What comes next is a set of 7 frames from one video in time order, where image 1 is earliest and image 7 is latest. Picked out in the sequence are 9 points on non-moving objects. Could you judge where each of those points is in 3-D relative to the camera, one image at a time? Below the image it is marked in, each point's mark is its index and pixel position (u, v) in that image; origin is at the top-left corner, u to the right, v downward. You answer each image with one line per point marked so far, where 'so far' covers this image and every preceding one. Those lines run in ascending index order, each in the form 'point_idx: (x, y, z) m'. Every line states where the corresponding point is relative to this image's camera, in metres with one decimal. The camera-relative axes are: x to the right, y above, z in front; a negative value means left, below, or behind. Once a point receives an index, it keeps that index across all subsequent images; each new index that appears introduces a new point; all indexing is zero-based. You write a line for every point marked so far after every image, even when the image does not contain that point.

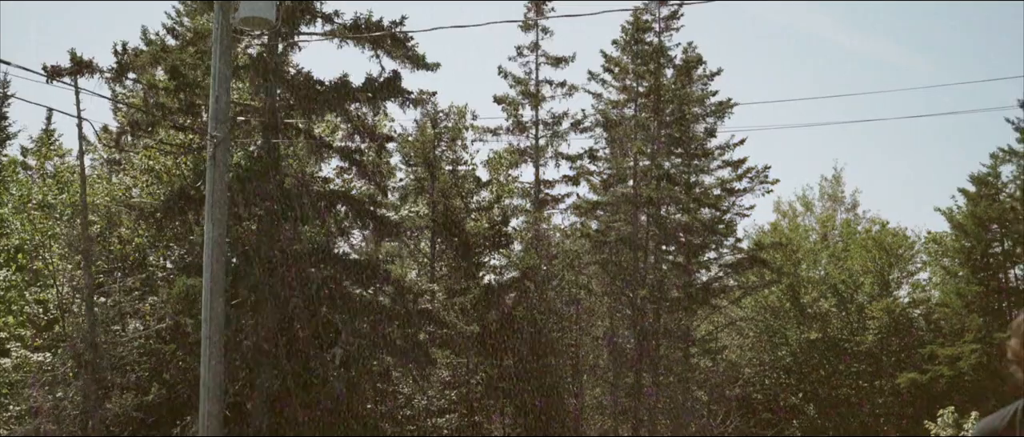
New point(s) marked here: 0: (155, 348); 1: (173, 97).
0: (-4.9, -1.8, +19.1) m
1: (-4.7, +1.7, +19.1) m
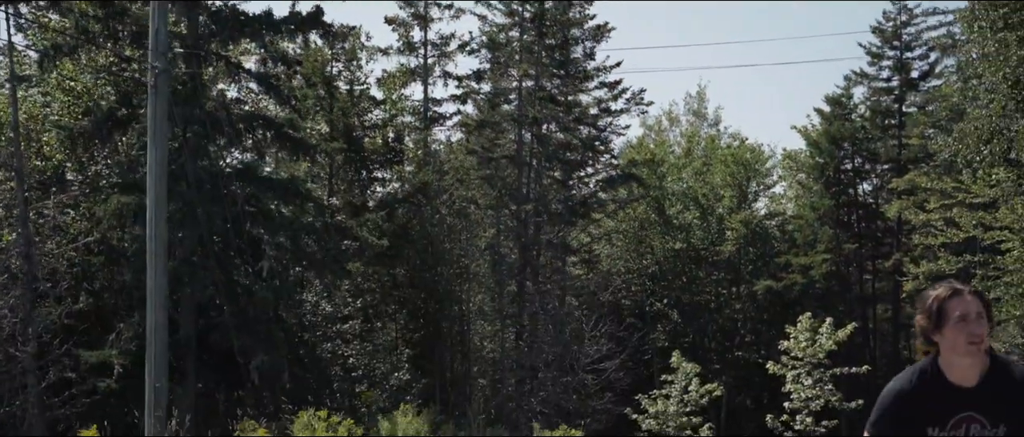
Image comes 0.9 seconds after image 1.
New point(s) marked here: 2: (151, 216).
0: (-6.3, -0.6, +20.3) m
1: (-6.0, +2.8, +20.1) m
2: (-4.2, 0.0, +16.2) m
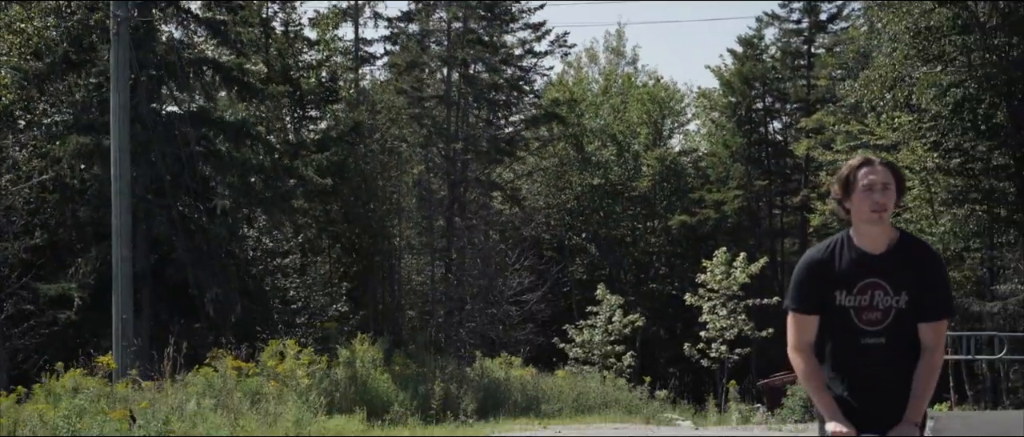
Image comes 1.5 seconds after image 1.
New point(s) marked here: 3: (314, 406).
0: (-7.3, +0.3, +21.2) m
1: (-6.9, +3.8, +20.8) m
2: (-4.9, +0.8, +17.2) m
3: (-1.9, -1.8, +13.7) m
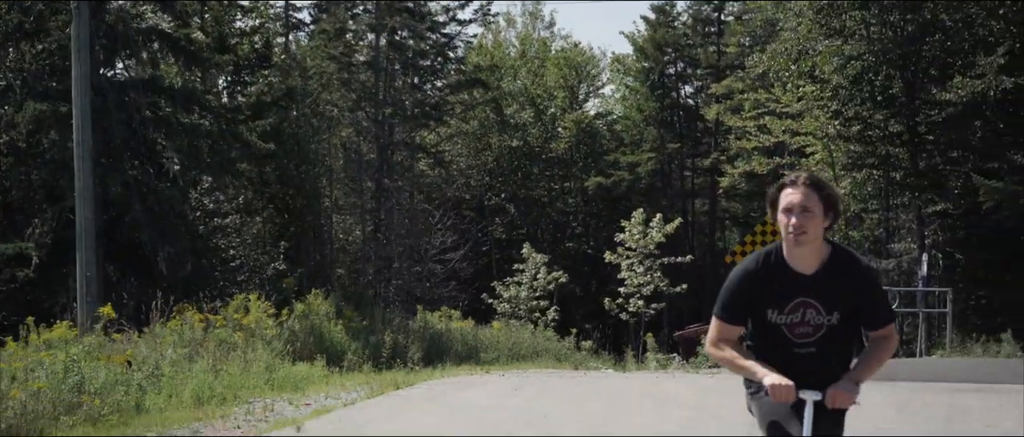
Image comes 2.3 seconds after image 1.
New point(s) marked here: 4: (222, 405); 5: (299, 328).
0: (-8.3, +0.9, +22.2) m
1: (-8.0, +4.3, +21.7) m
2: (-5.7, +1.2, +18.3) m
3: (-2.5, -1.5, +15.1) m
4: (-2.4, -1.6, +11.4) m
5: (-2.4, -1.3, +16.0) m
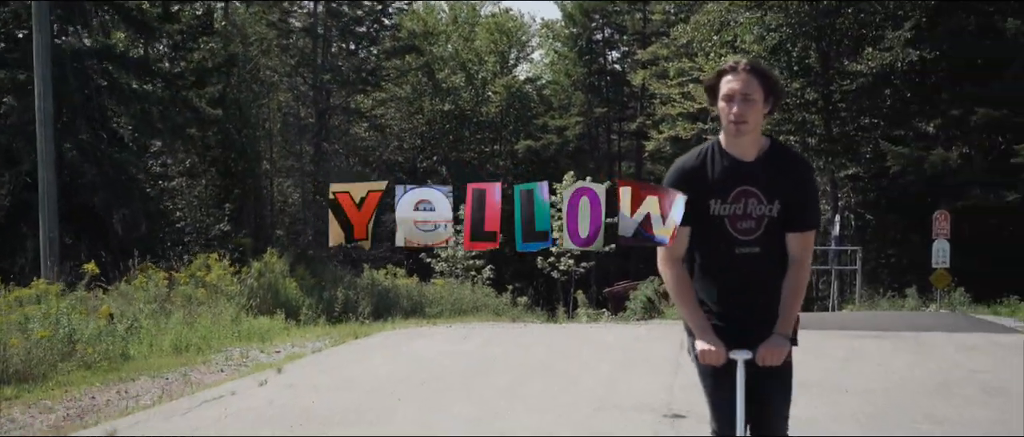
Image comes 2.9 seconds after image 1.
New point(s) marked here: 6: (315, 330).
0: (-9.3, +1.5, +22.9) m
1: (-9.0, +4.9, +22.4) m
2: (-6.5, +1.7, +19.2) m
3: (-3.1, -1.0, +16.3) m
4: (-2.9, -1.2, +12.6) m
5: (-3.1, -0.8, +17.1) m
6: (-2.2, -1.3, +15.7) m
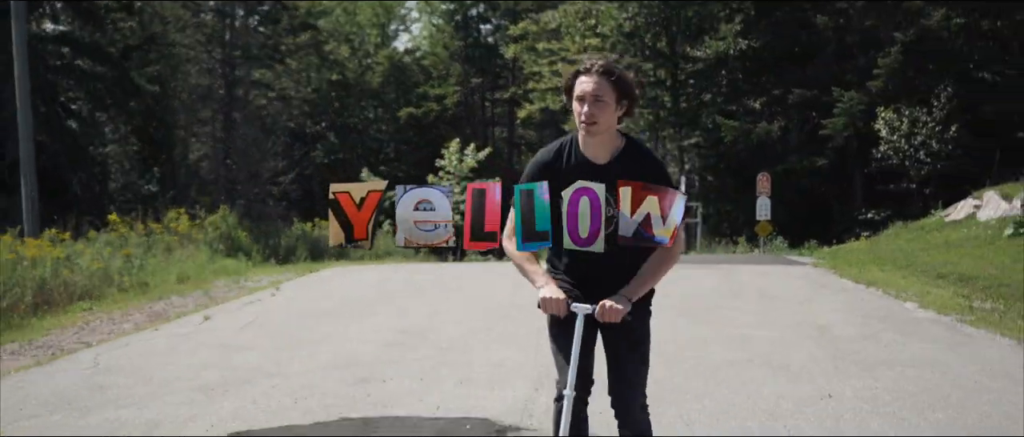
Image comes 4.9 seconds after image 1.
0: (-11.3, +2.3, +26.4) m
1: (-10.8, +5.6, +25.9) m
2: (-8.1, +2.4, +23.0) m
3: (-4.4, -0.5, +20.5) m
4: (-3.8, -0.8, +16.9) m
5: (-4.5, -0.2, +21.3) m
6: (-3.5, -0.7, +20.0) m
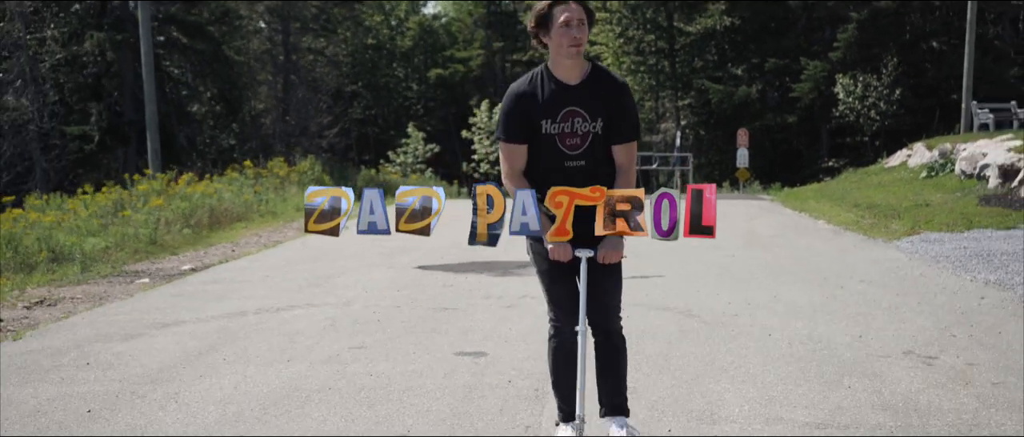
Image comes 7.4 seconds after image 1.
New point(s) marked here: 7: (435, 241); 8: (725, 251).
0: (-10.7, +3.5, +32.4) m
1: (-10.3, +6.8, +31.7) m
2: (-7.6, +3.5, +28.9) m
3: (-3.9, +0.5, +26.5) m
4: (-3.3, +0.1, +22.9) m
5: (-4.0, +0.8, +27.3) m
6: (-3.0, +0.3, +26.0) m
7: (-0.9, -0.3, +15.1) m
8: (+2.1, -0.3, +13.9) m
